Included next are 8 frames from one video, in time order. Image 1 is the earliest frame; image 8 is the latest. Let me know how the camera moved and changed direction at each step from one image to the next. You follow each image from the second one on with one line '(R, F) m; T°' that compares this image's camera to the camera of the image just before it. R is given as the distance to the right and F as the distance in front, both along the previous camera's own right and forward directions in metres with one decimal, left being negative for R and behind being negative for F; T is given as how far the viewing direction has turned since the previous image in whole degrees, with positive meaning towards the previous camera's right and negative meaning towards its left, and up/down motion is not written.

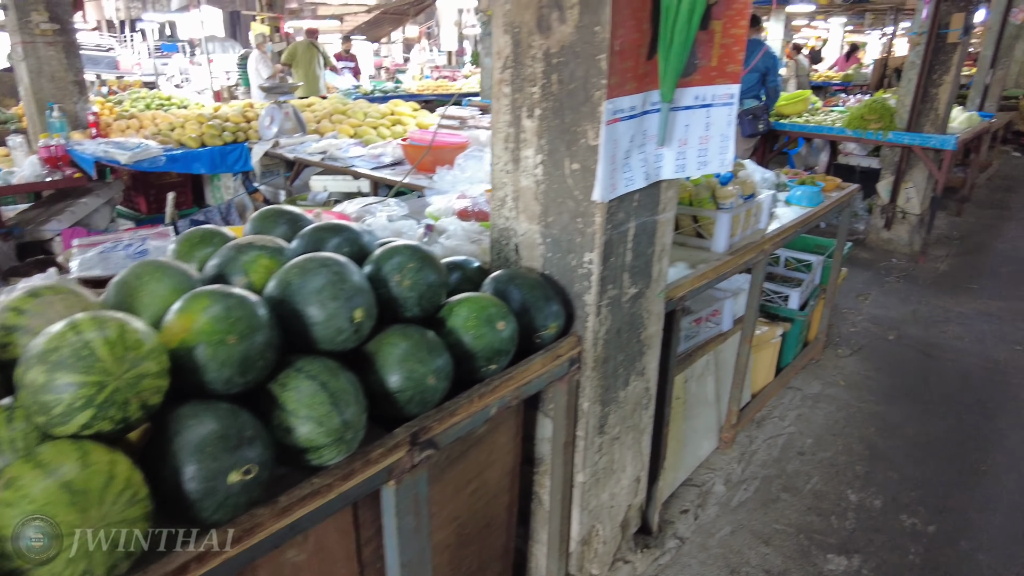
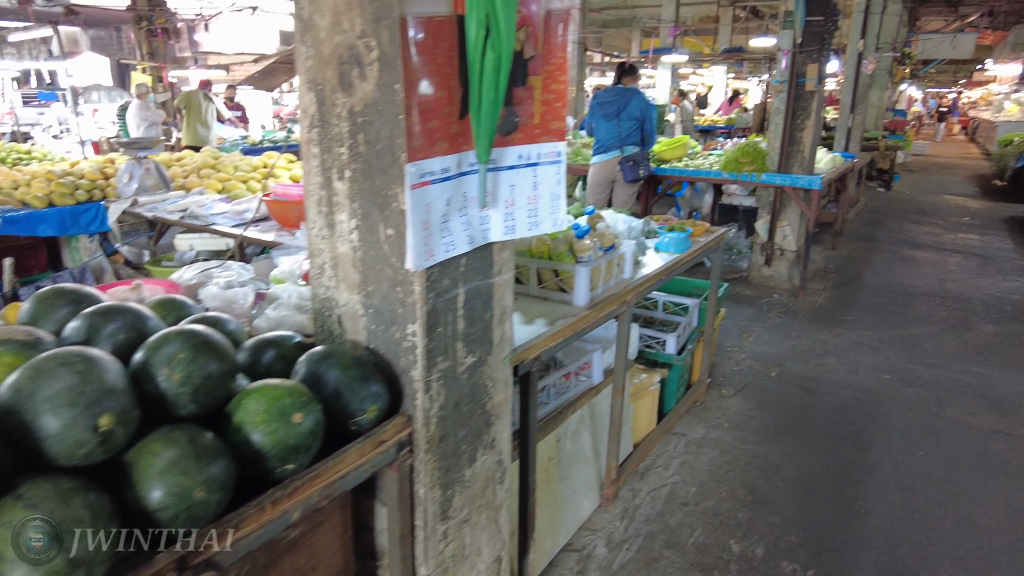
(+0.2, +0.1) m; +7°
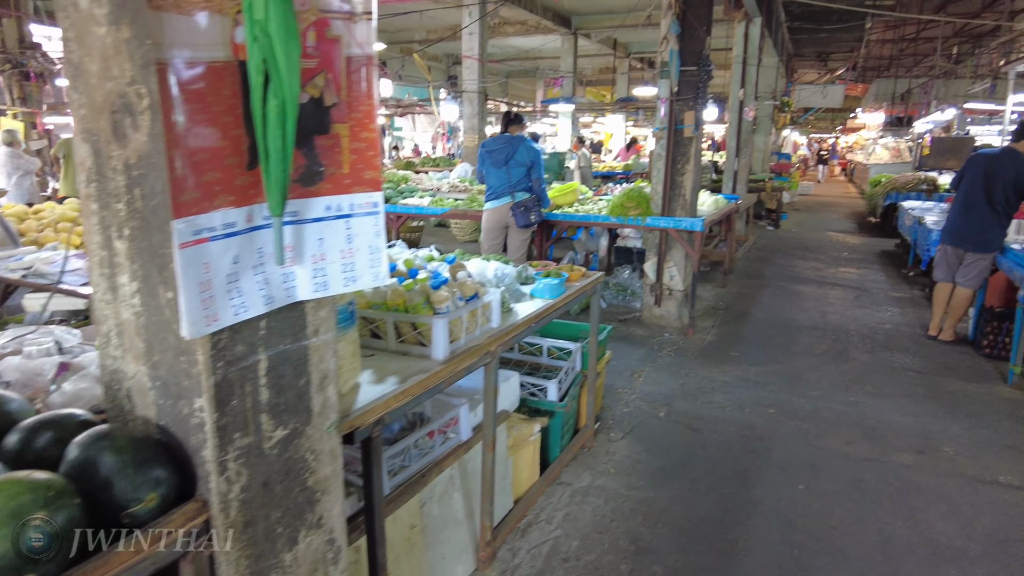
(+0.2, +0.1) m; +7°
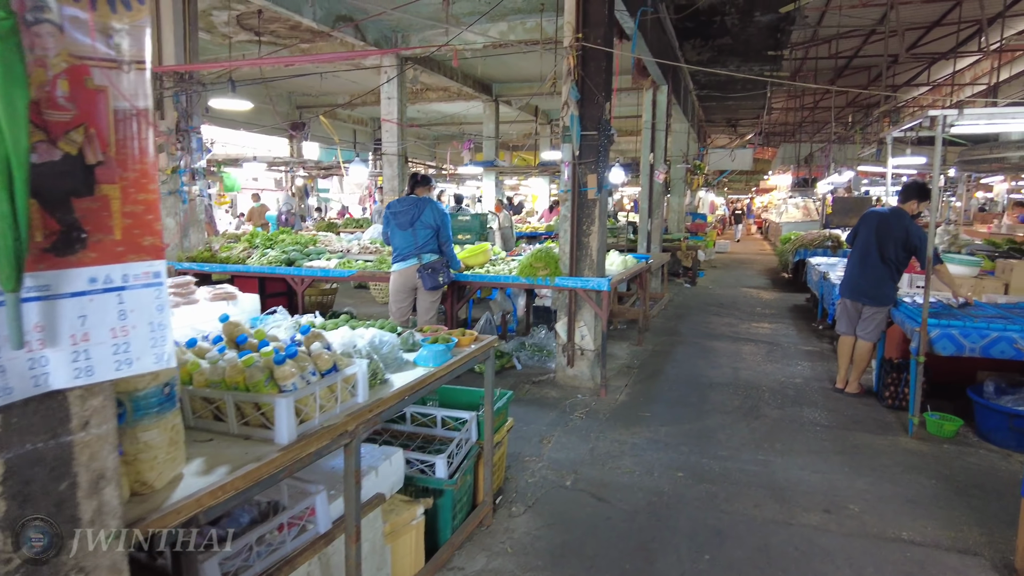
(+0.2, +0.1) m; +6°
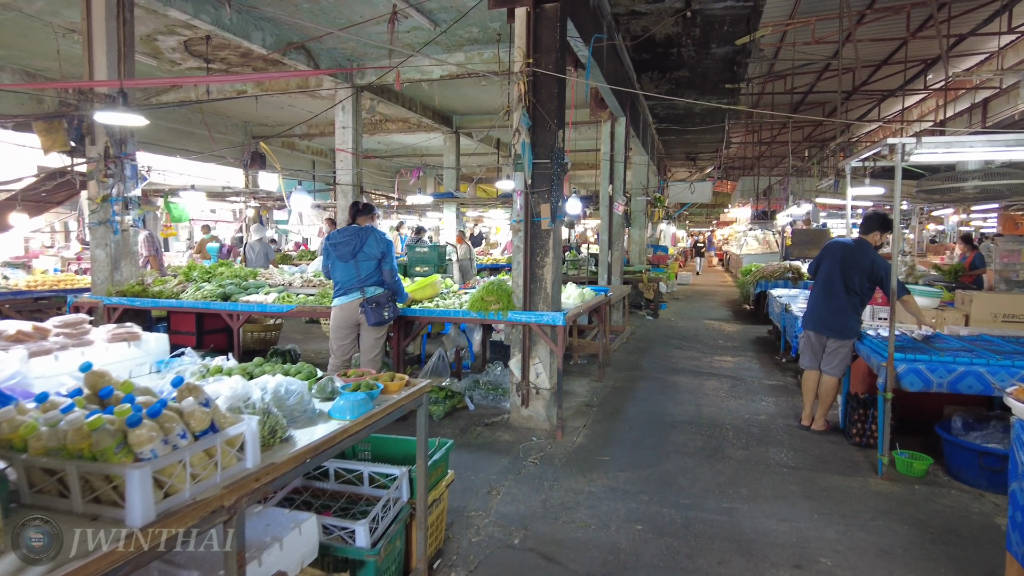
(+0.1, +0.3) m; +3°
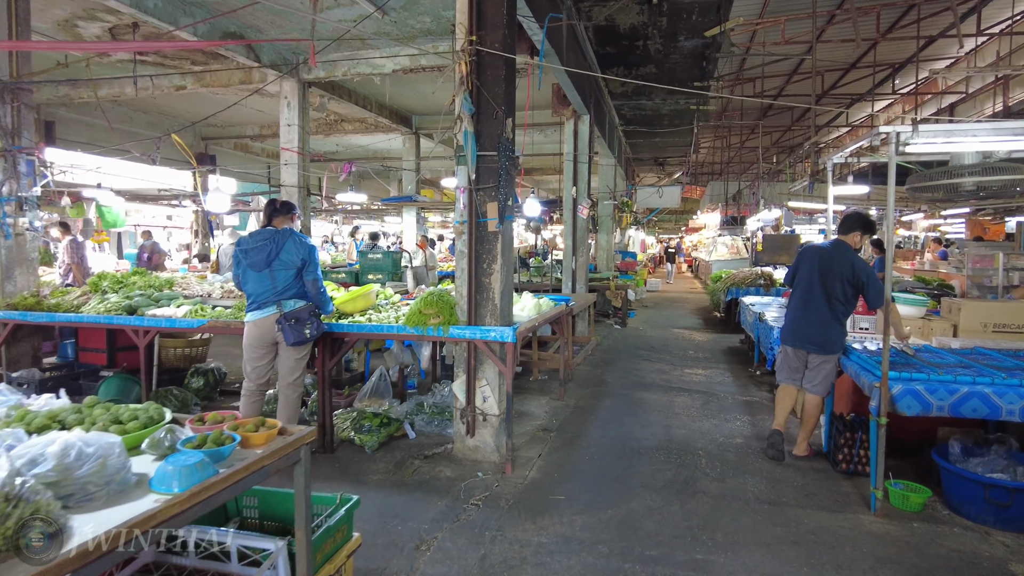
(+0.2, +0.6) m; +2°
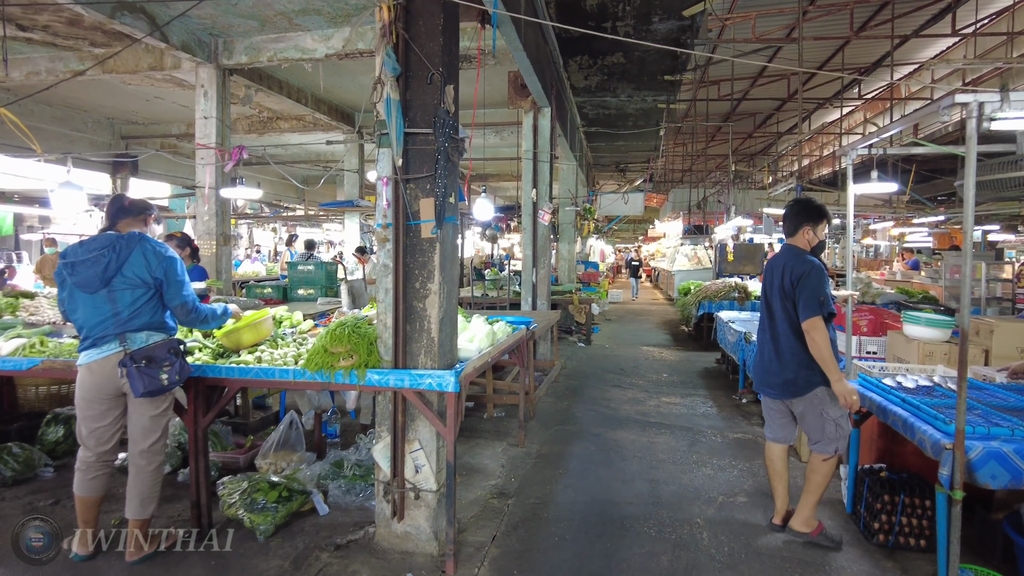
(+0.1, +1.0) m; +4°
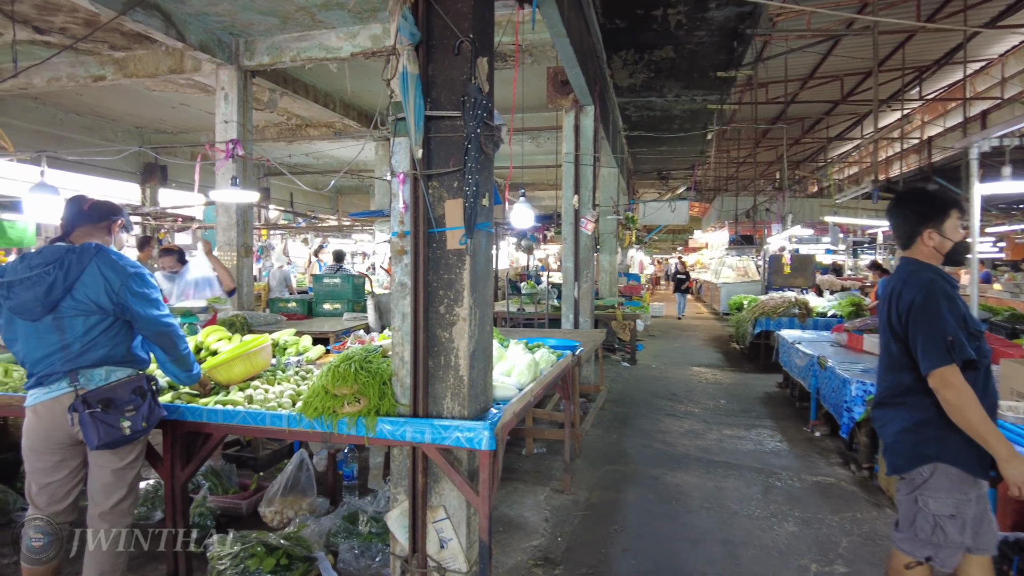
(-0.1, +0.6) m; -3°
